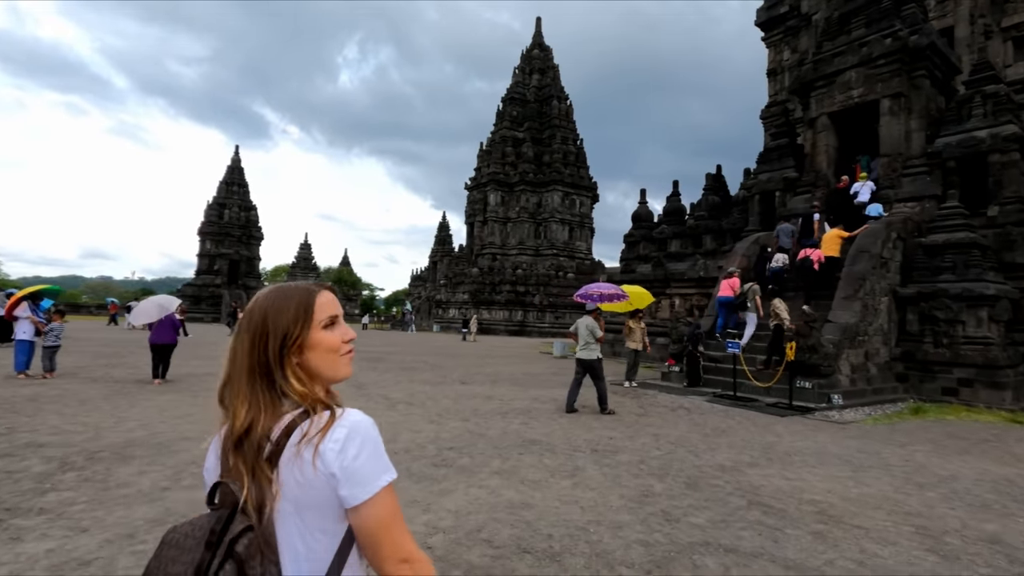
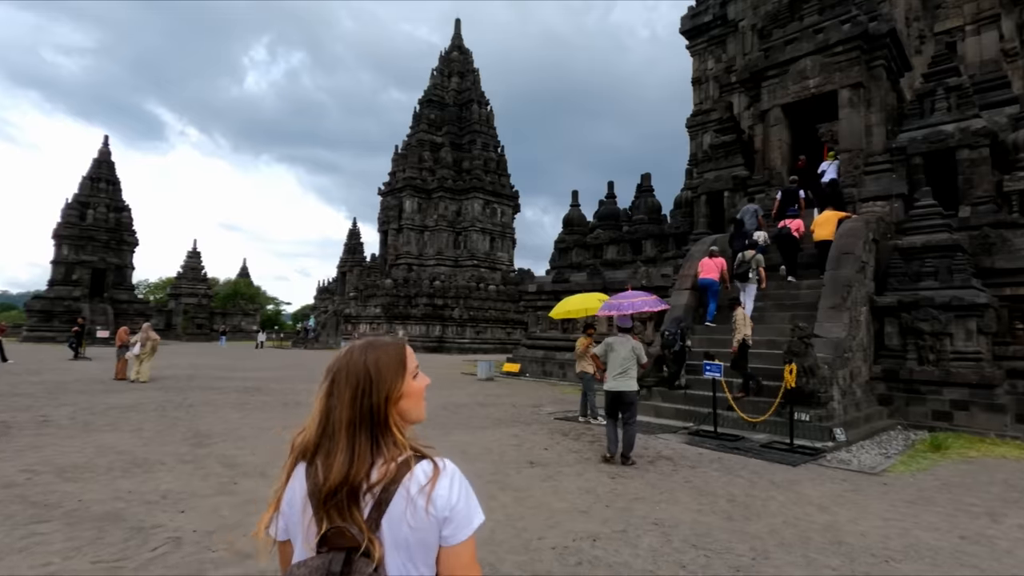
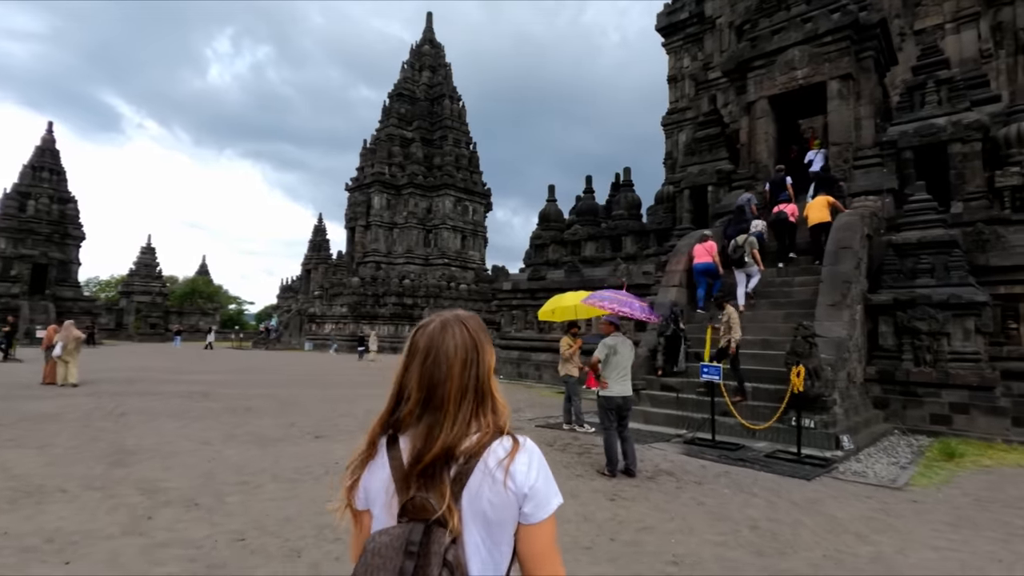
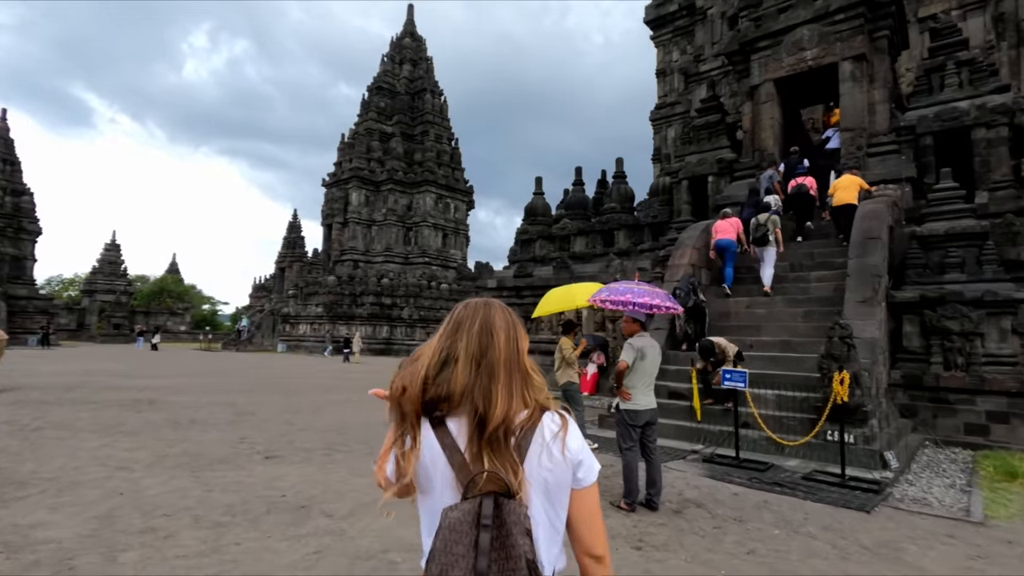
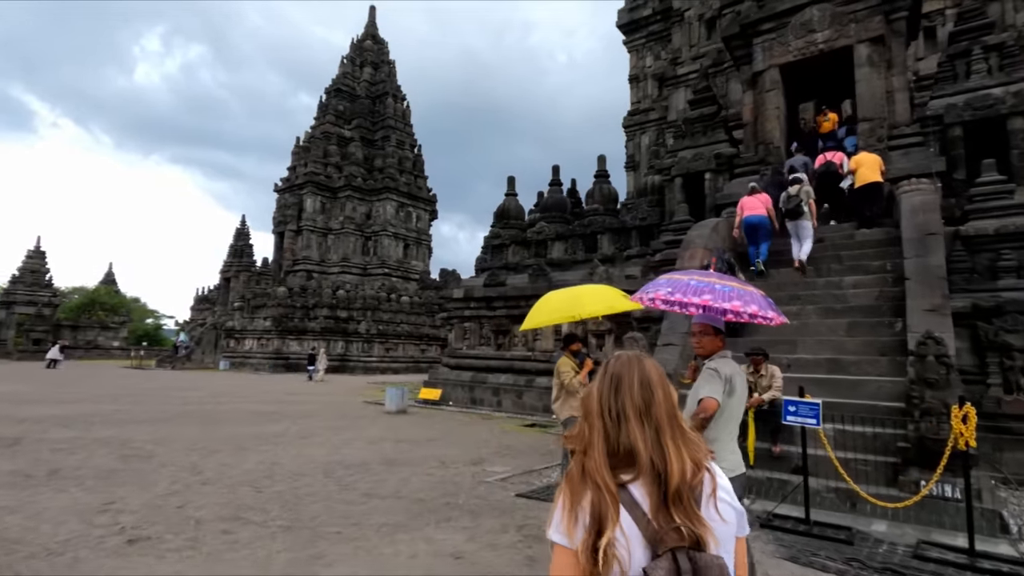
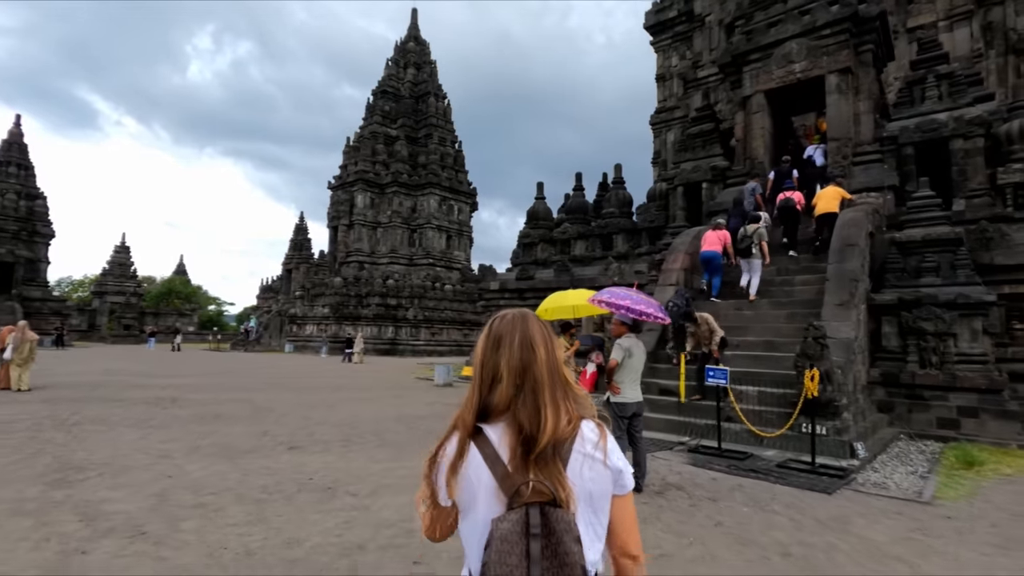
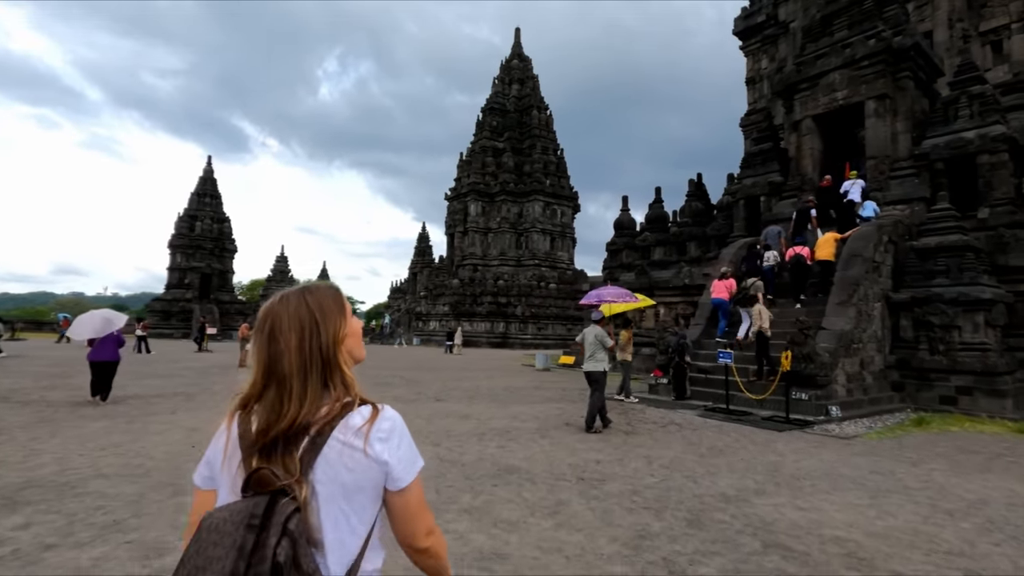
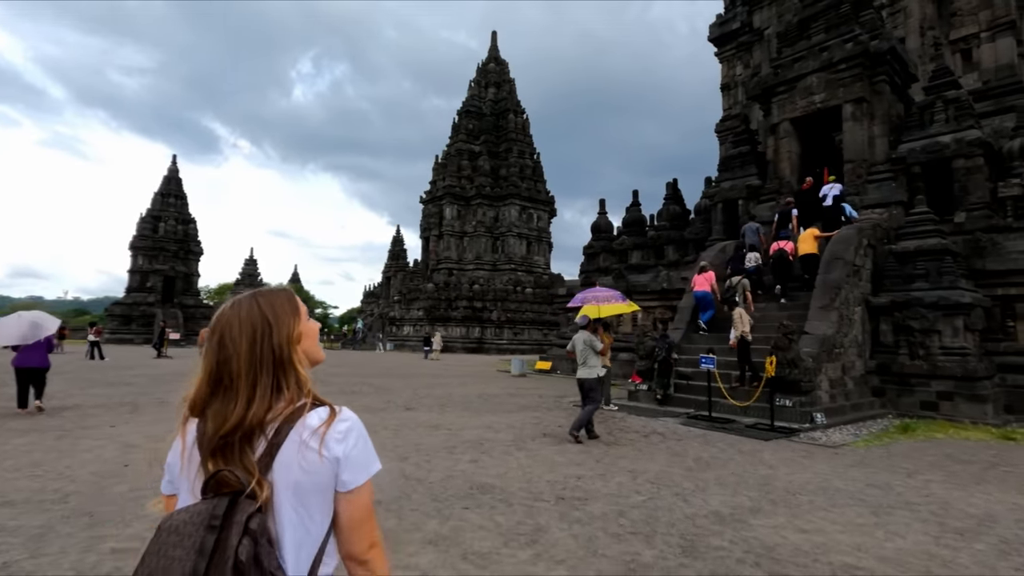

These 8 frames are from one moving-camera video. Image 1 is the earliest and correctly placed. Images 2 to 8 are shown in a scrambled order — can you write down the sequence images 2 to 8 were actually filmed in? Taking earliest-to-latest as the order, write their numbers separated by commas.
7, 8, 2, 3, 6, 4, 5
